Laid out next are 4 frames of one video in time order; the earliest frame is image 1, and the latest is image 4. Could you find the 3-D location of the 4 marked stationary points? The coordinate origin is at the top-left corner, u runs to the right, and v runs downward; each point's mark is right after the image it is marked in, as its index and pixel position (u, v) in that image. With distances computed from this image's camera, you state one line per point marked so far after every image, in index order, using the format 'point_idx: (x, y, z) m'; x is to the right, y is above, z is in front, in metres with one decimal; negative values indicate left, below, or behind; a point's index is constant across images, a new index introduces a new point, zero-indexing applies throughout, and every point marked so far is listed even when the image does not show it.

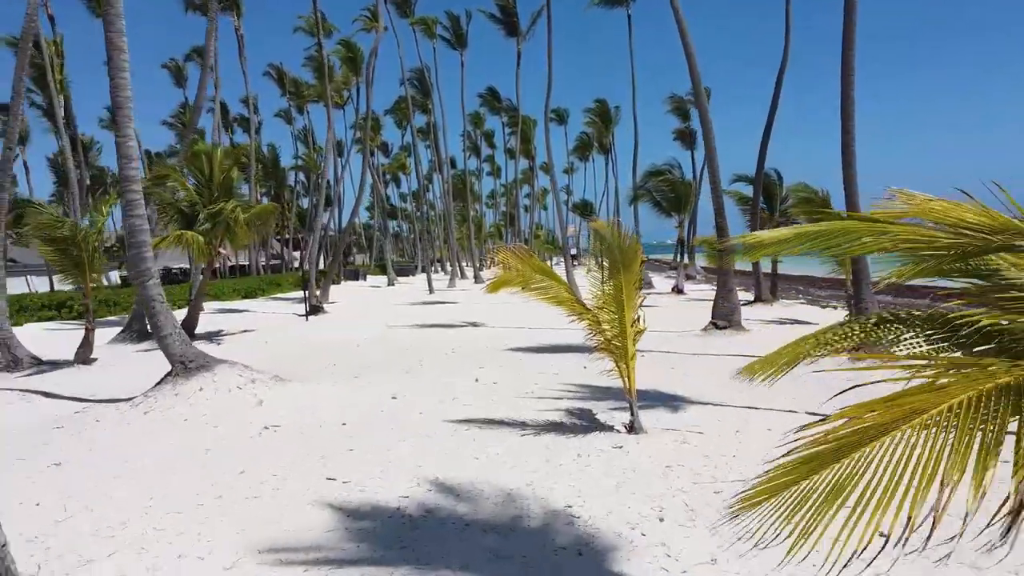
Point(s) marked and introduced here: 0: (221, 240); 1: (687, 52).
0: (-6.5, +1.1, +13.1) m
1: (+3.5, +4.8, +11.9) m
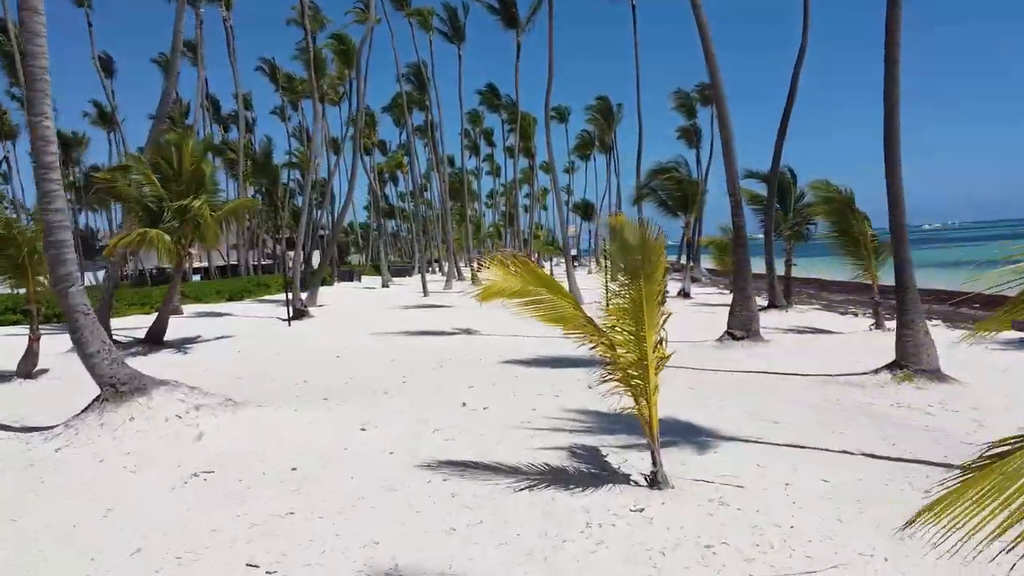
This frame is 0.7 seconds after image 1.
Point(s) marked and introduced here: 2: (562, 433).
0: (-6.6, +1.0, +12.0) m
1: (+3.5, +4.7, +10.8) m
2: (+0.5, -1.4, +5.5) m
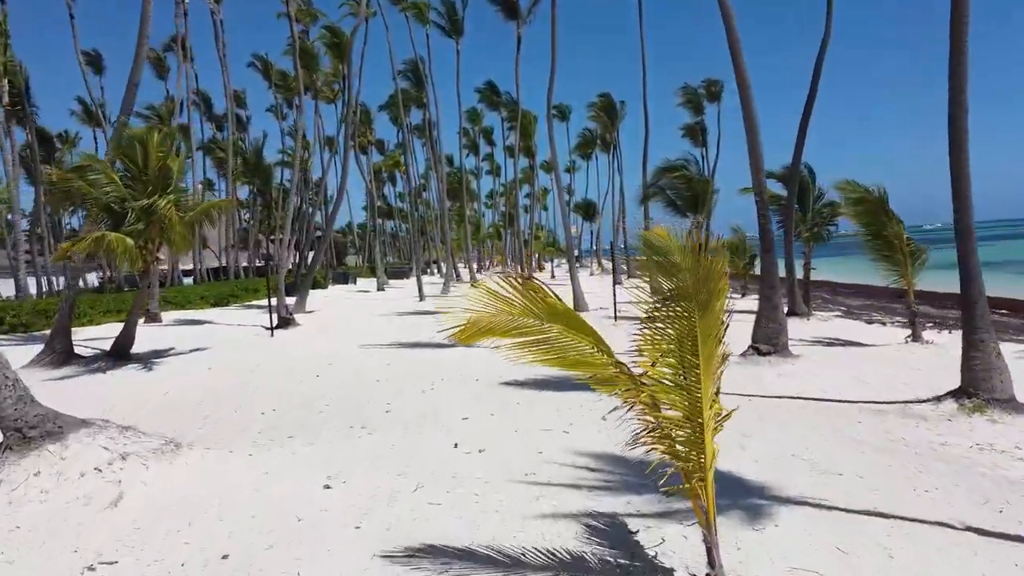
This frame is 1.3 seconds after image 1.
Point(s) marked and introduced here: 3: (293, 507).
0: (-6.6, +0.8, +10.9) m
1: (+3.5, +4.5, +9.6) m
2: (+0.5, -1.5, +4.4) m
3: (-1.6, -1.6, +4.2) m
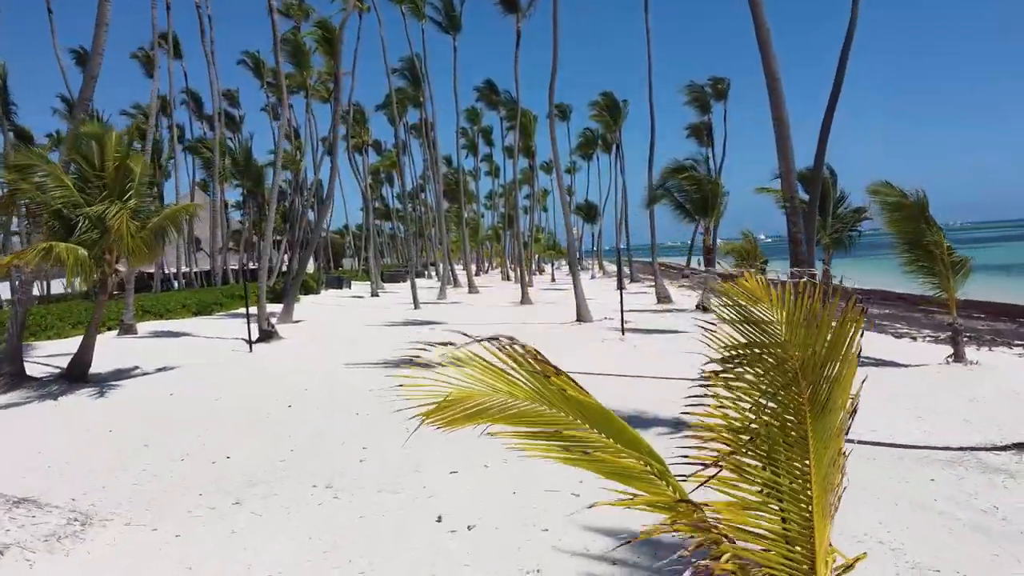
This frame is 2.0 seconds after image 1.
0: (-6.6, +0.6, +9.8) m
1: (+3.5, +4.2, +8.5) m
2: (+0.5, -1.8, +3.3) m
3: (-1.6, -1.8, +3.1) m
